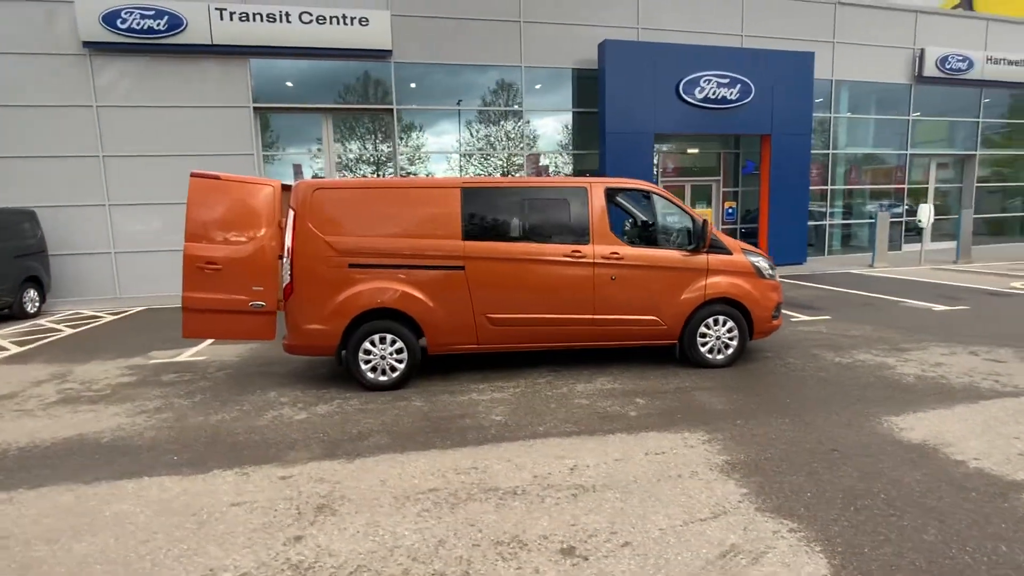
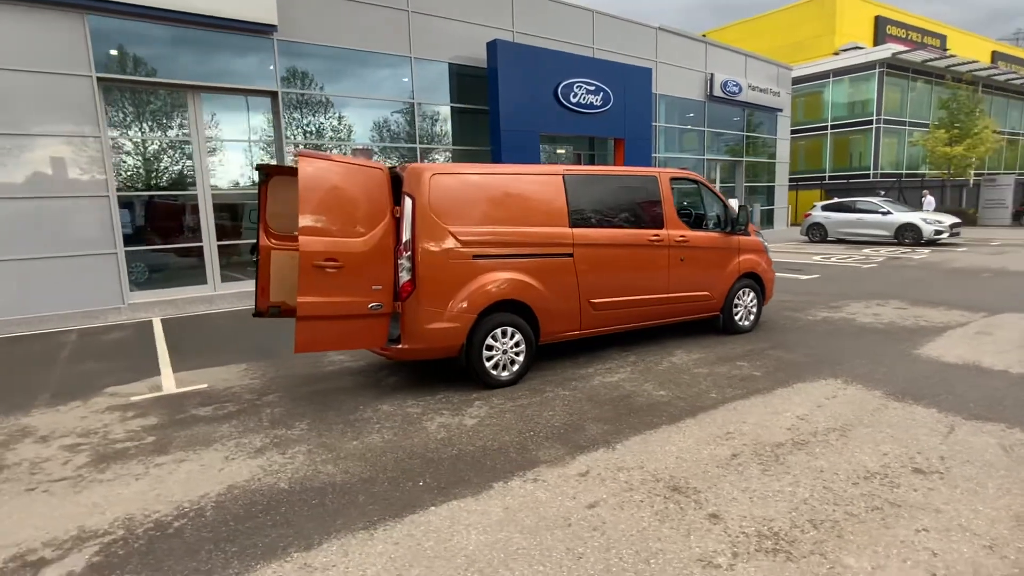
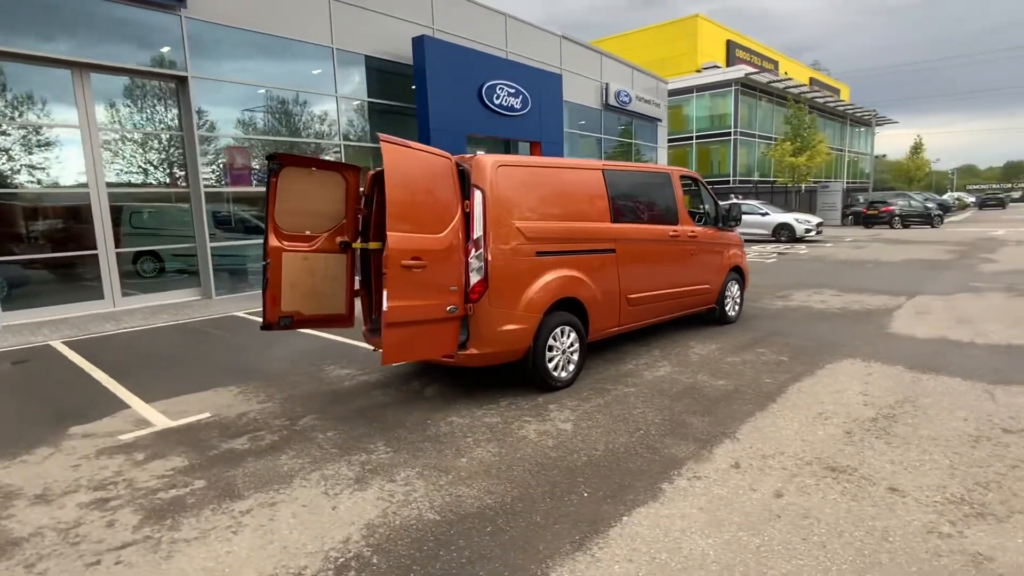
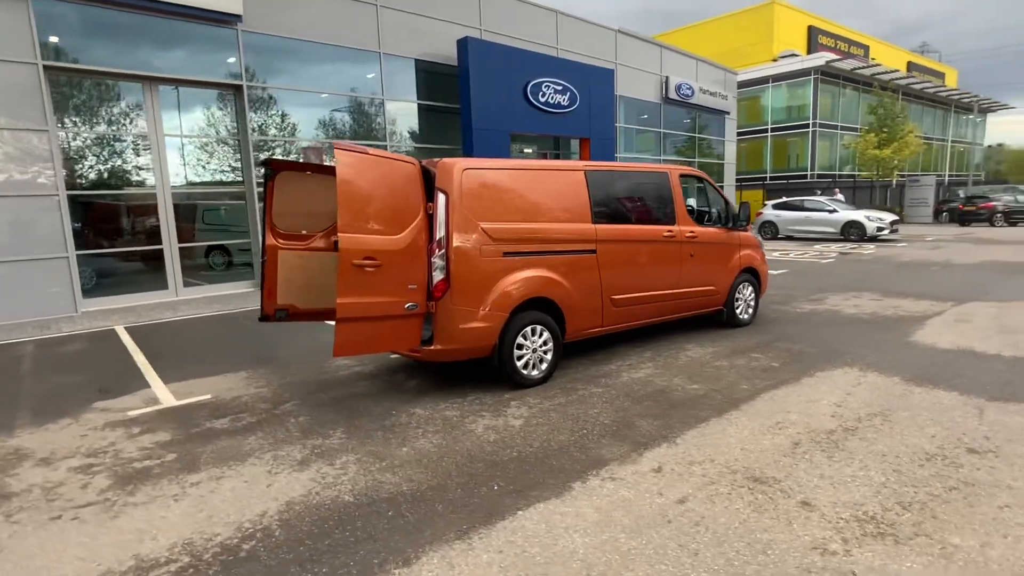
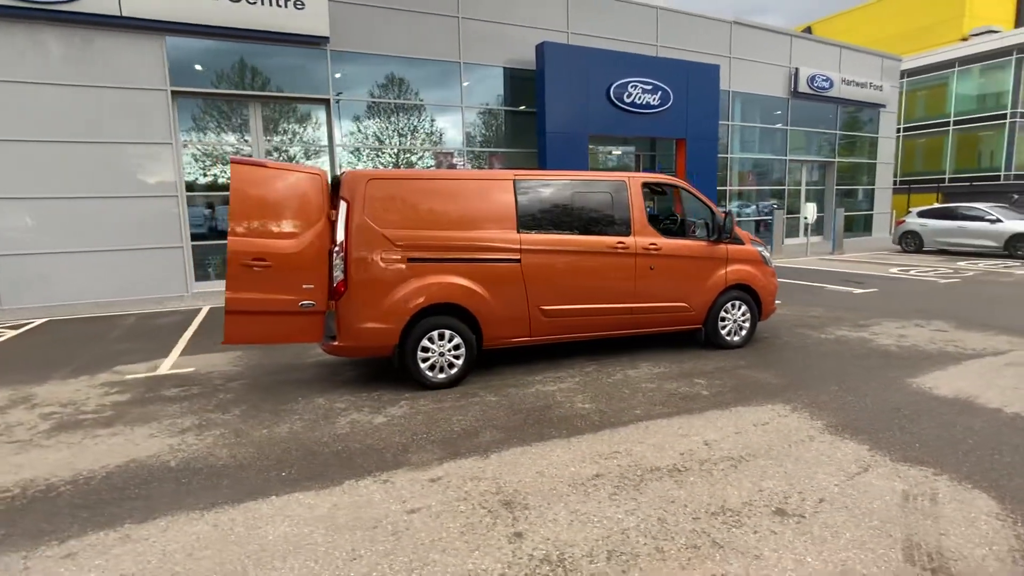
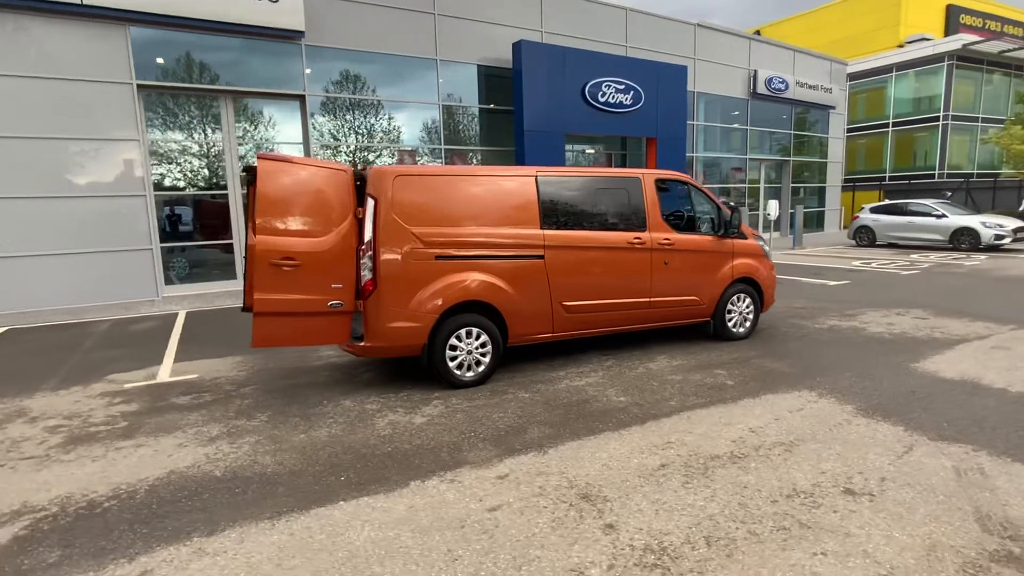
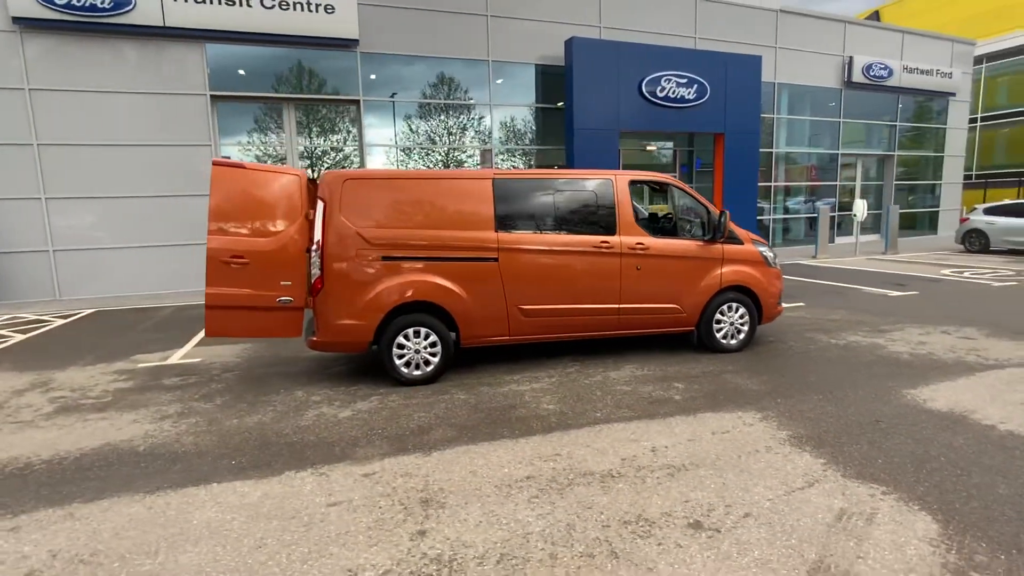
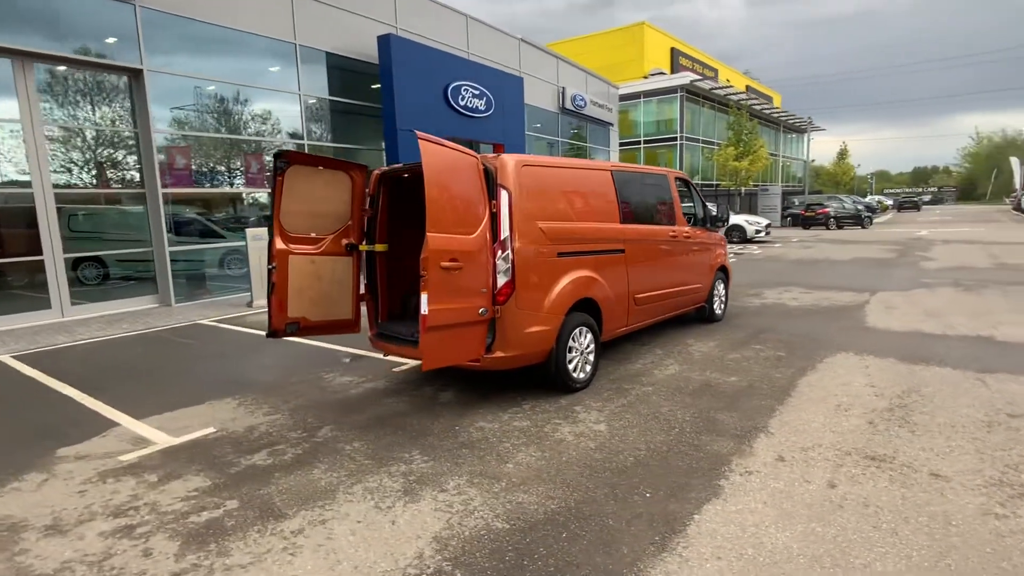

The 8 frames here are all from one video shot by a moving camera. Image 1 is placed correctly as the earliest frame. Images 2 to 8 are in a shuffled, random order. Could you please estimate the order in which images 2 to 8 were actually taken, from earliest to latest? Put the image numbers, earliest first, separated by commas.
7, 5, 6, 2, 4, 3, 8
